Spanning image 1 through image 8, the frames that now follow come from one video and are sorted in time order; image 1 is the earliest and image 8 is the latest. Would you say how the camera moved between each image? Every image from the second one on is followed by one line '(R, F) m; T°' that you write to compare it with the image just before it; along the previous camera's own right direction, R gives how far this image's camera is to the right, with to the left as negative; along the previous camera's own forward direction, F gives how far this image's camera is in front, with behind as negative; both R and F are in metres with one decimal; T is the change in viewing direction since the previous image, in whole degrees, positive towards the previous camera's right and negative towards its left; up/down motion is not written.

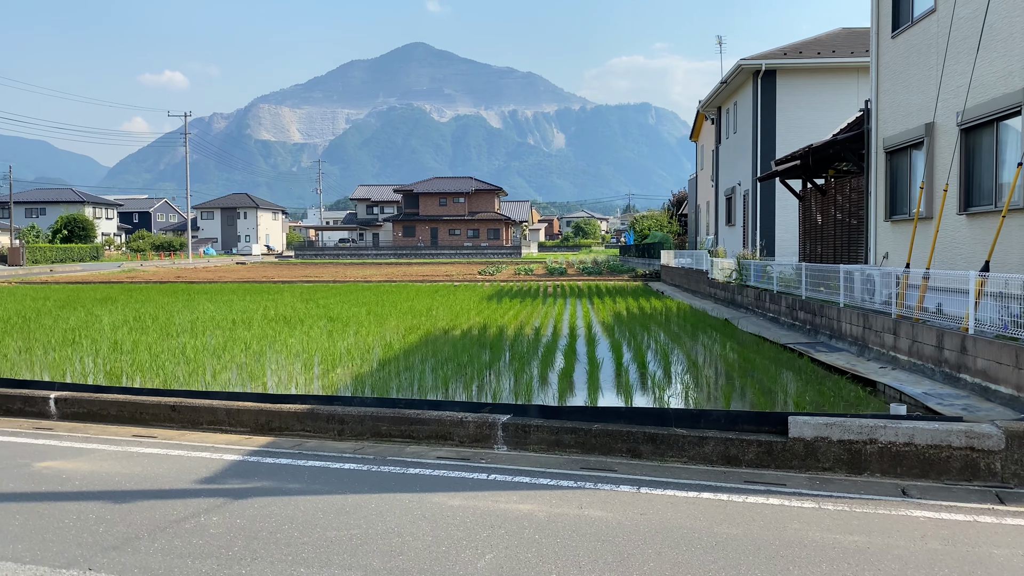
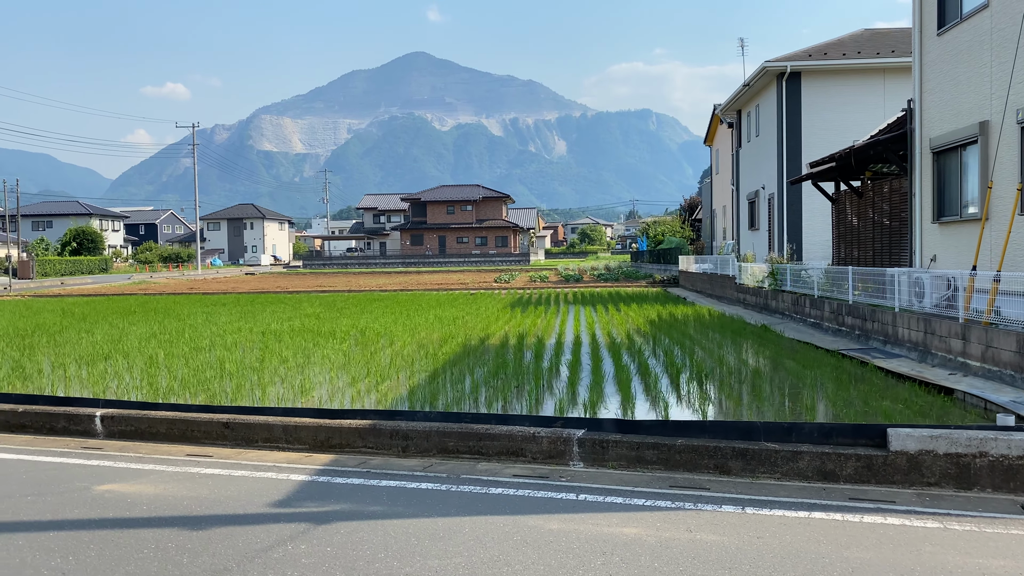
(-0.4, +0.2) m; 0°
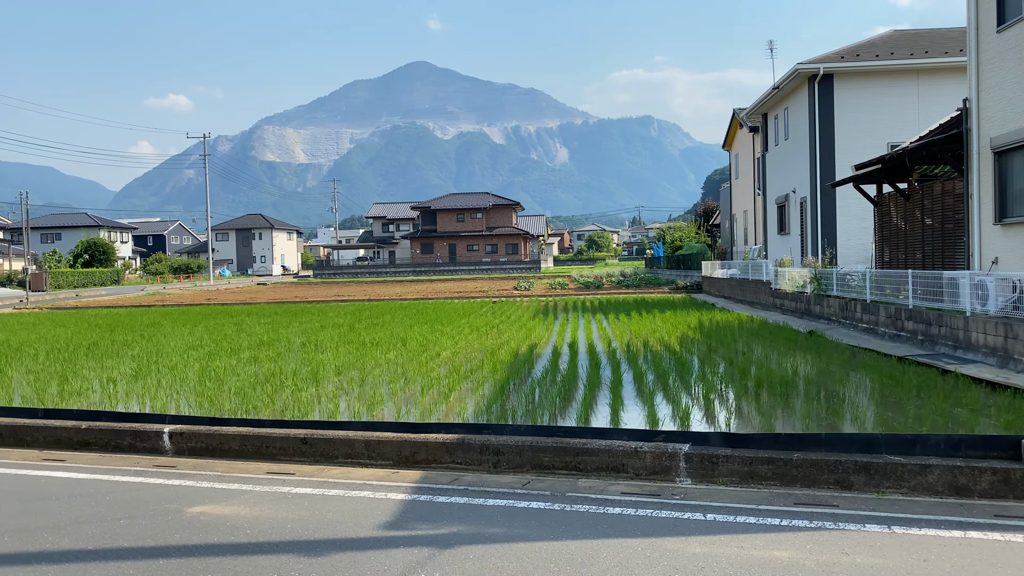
(-0.5, +0.2) m; 0°
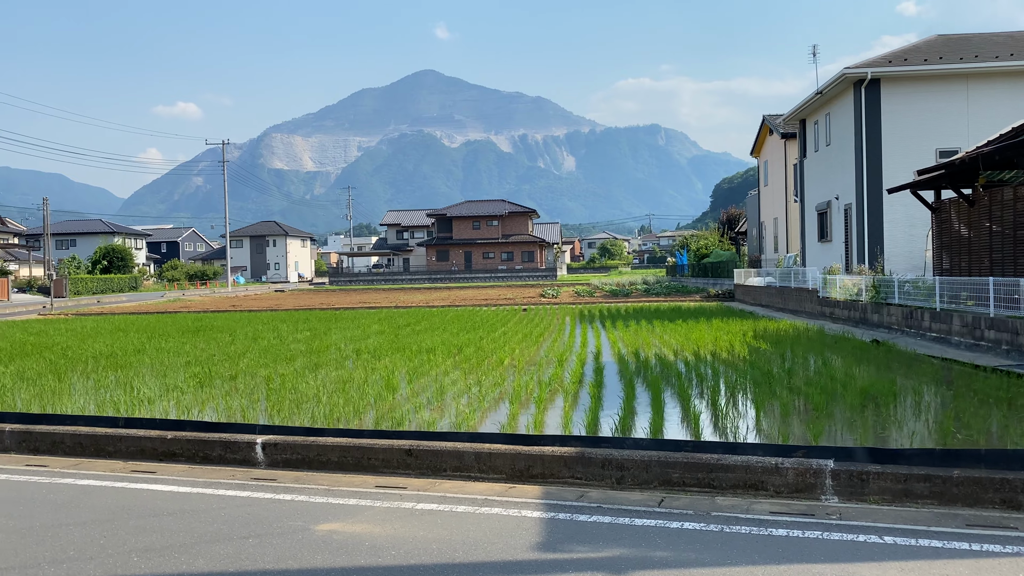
(-0.6, +0.2) m; -1°
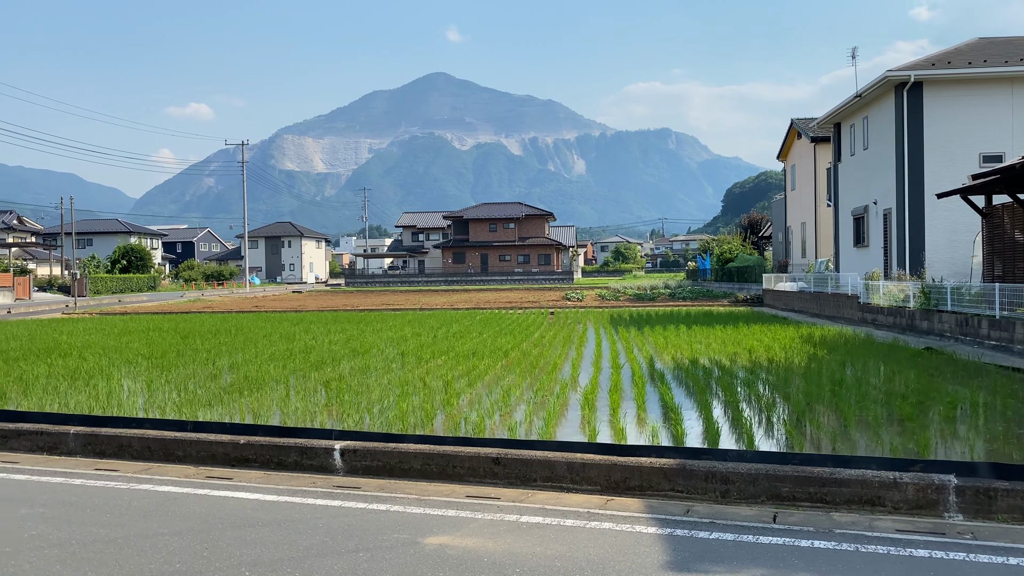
(-0.5, +0.2) m; -1°
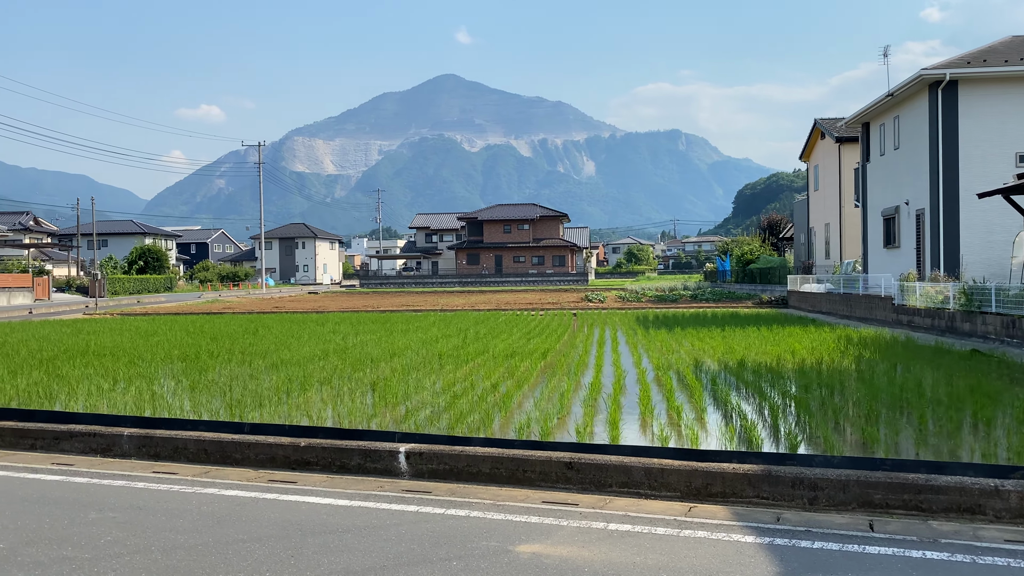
(-0.3, +0.1) m; -1°
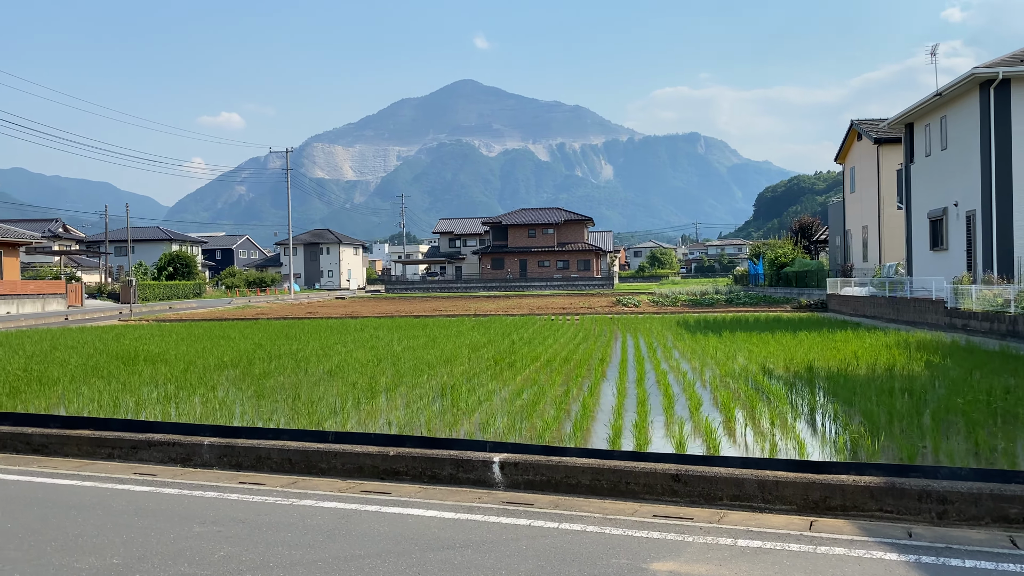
(-0.4, +0.1) m; -1°
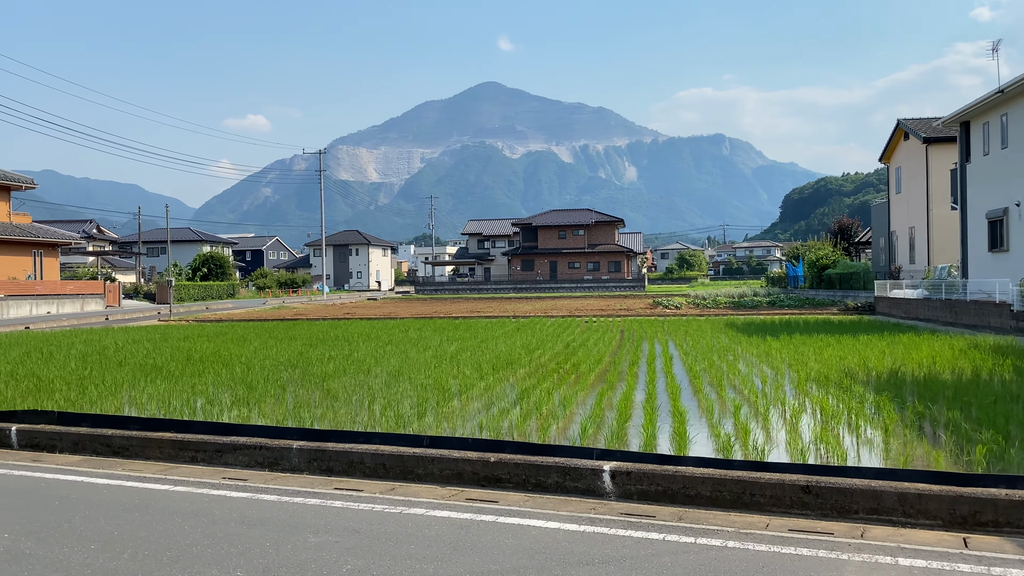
(-0.5, +0.2) m; -2°
